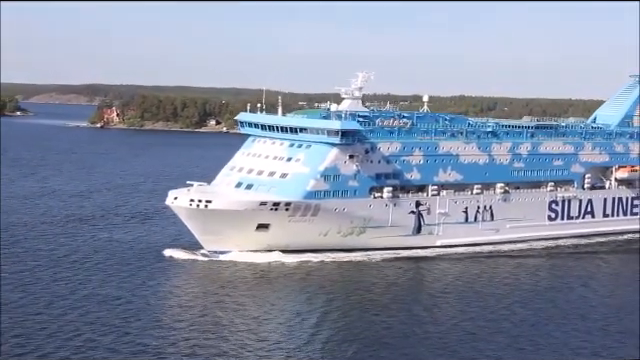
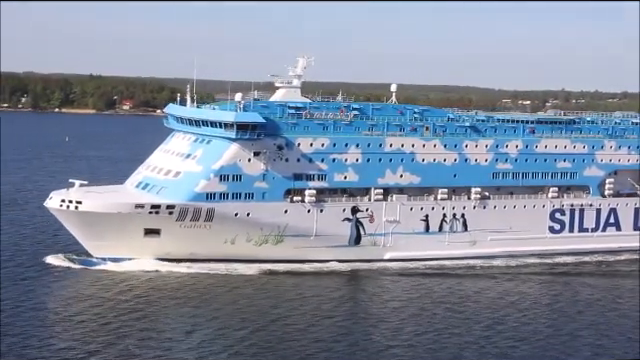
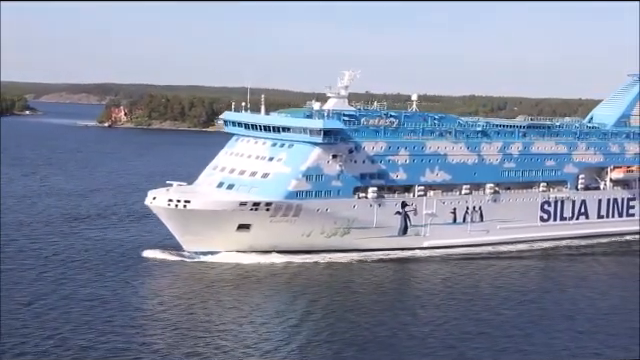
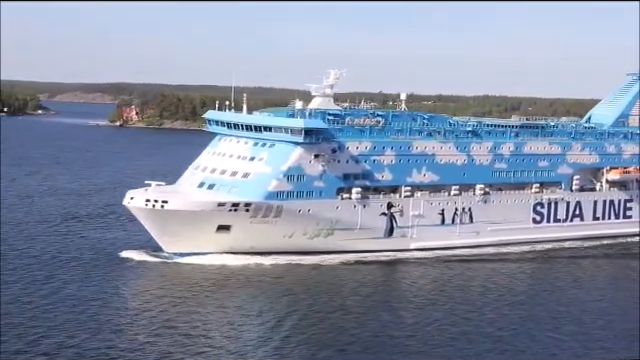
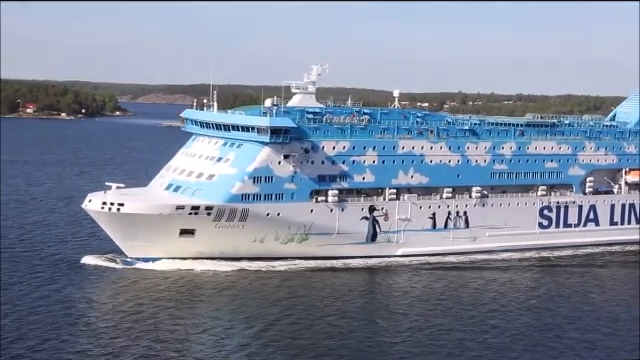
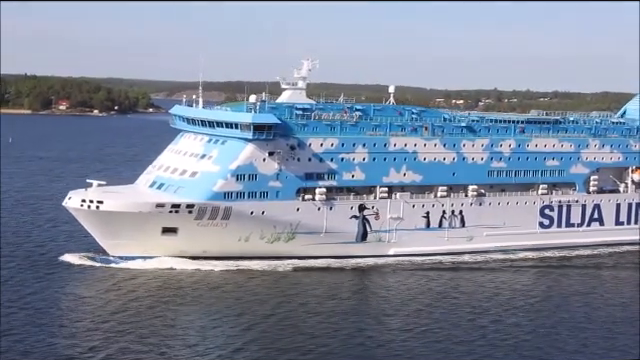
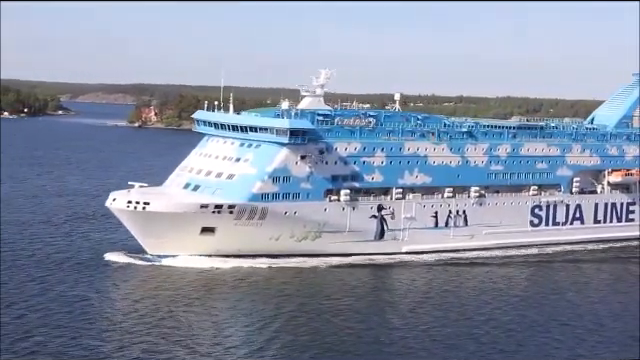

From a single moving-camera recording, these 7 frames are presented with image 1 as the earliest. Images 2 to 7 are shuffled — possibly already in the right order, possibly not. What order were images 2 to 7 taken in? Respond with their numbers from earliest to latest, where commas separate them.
3, 4, 7, 5, 6, 2
